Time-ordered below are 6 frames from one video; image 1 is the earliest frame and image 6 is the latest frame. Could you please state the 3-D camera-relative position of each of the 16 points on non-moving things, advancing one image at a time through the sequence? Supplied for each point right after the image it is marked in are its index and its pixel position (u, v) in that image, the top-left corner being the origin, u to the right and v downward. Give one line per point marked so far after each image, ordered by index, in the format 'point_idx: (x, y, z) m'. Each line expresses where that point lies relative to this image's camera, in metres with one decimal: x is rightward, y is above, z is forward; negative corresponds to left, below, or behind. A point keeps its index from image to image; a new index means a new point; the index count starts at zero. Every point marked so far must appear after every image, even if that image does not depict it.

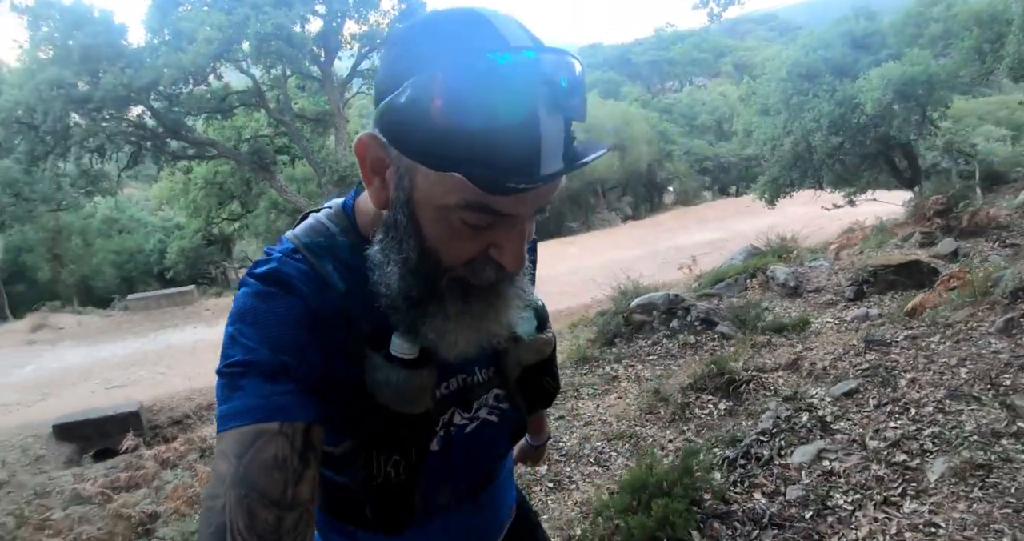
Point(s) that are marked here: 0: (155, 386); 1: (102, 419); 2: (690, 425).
0: (-4.6, -1.5, +8.7) m
1: (-4.2, -1.5, +6.9) m
2: (+0.9, -0.7, +3.2) m
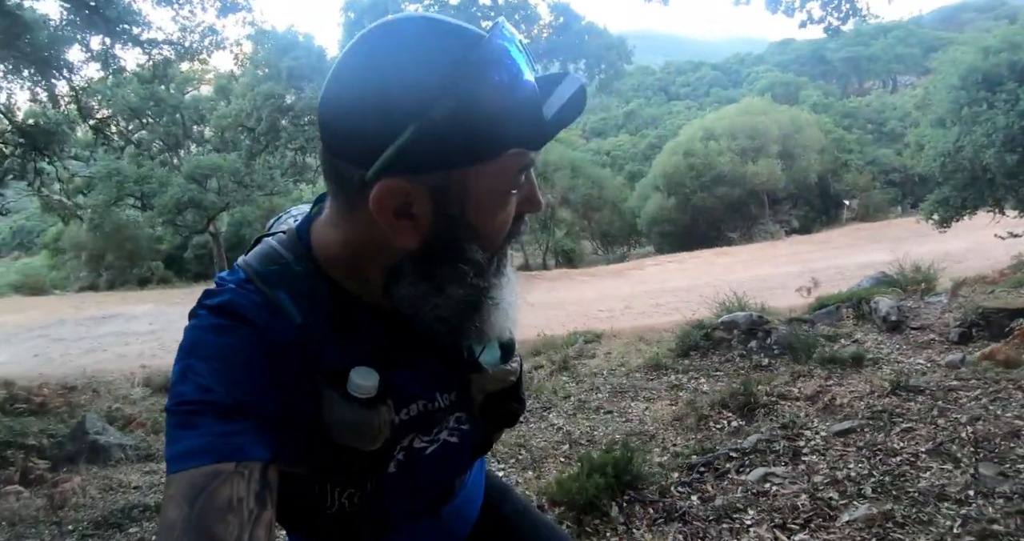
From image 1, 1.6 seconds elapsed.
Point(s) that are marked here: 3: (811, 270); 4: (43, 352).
0: (-3.0, -1.2, +10.4) m
1: (-3.0, -1.3, +8.5) m
2: (+1.0, -0.9, +3.6) m
3: (+6.7, 0.0, +14.8) m
4: (-7.9, -1.4, +11.1) m
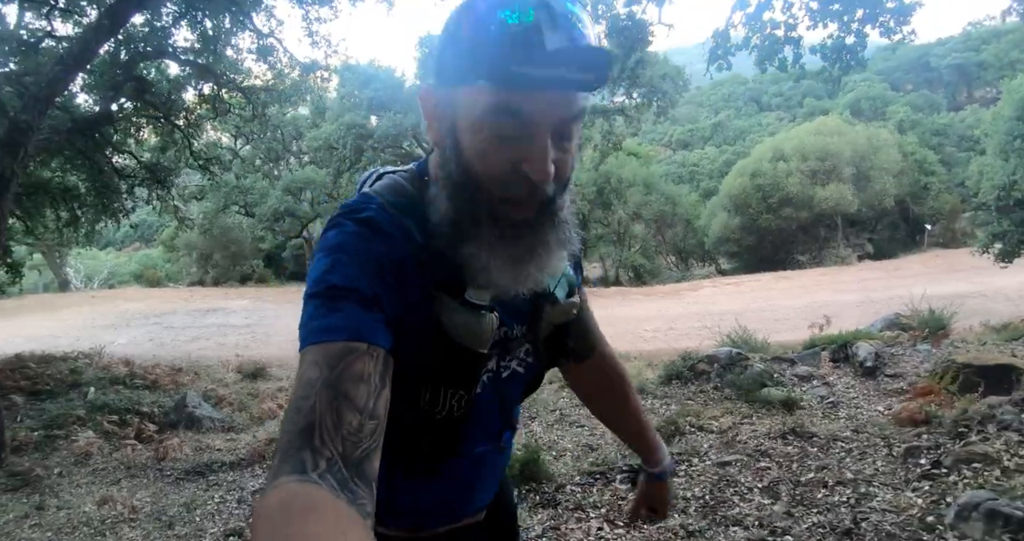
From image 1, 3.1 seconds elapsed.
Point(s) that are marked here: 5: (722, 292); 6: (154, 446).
0: (-2.2, -1.4, +11.7) m
1: (-2.5, -1.4, +9.9) m
2: (+0.8, -1.2, +4.5) m
3: (+8.0, -0.6, +14.8) m
4: (-7.0, -1.3, +13.1) m
5: (+5.3, -0.6, +16.9) m
6: (-3.2, -1.6, +5.9) m
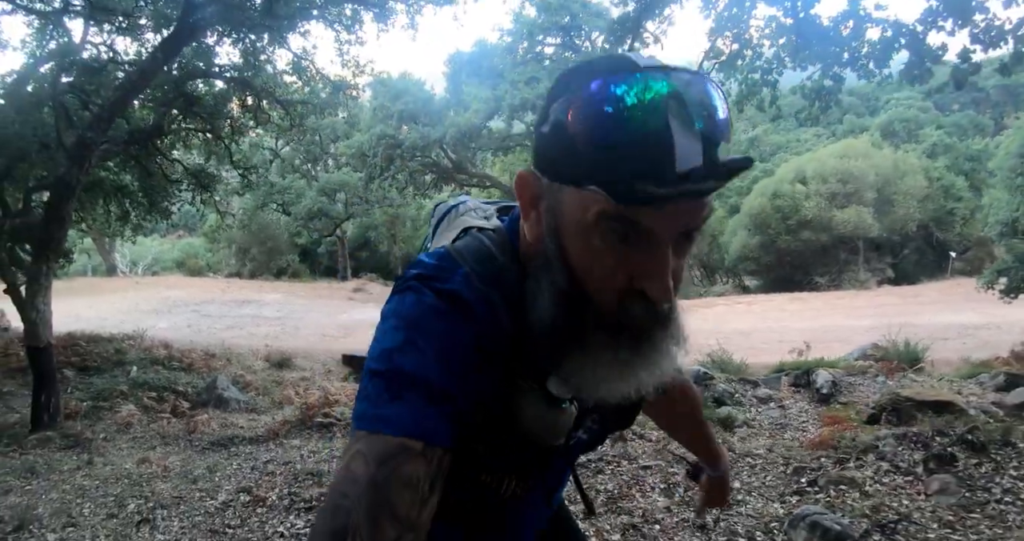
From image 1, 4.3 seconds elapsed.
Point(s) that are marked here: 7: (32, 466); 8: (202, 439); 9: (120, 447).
0: (-2.1, -1.4, +12.5) m
1: (-2.5, -1.4, +10.7) m
2: (+0.7, -1.3, +5.2) m
3: (+8.3, -1.2, +15.1) m
4: (-6.8, -1.1, +14.1) m
5: (+5.8, -1.0, +17.3) m
6: (-3.3, -1.5, +6.8) m
7: (-3.6, -1.5, +5.1) m
8: (-2.8, -1.5, +6.0) m
9: (-3.5, -1.6, +5.9) m
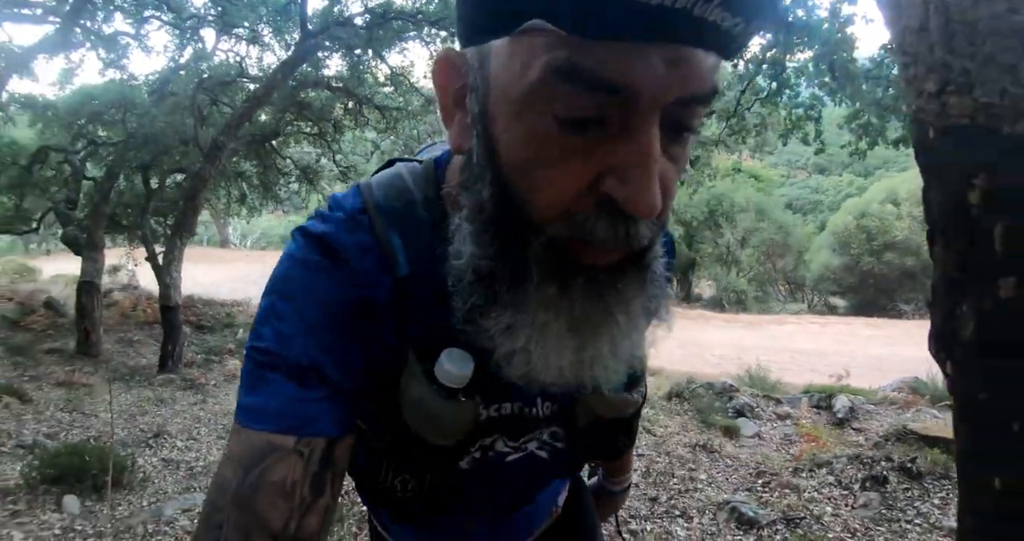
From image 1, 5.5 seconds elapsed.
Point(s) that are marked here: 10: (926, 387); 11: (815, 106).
0: (-0.8, -1.3, +13.5) m
1: (-1.5, -1.3, +11.8) m
2: (+0.9, -1.4, +5.9) m
3: (+9.8, -1.9, +14.8) m
4: (-5.2, -0.6, +15.7) m
5: (+7.6, -1.5, +17.2) m
6: (-2.8, -1.3, +8.0) m
7: (-3.4, -1.2, +6.4) m
8: (-2.4, -1.3, +7.2) m
9: (-3.1, -1.3, +7.2) m
10: (+5.0, -1.4, +8.1) m
11: (+2.9, +1.6, +6.3) m
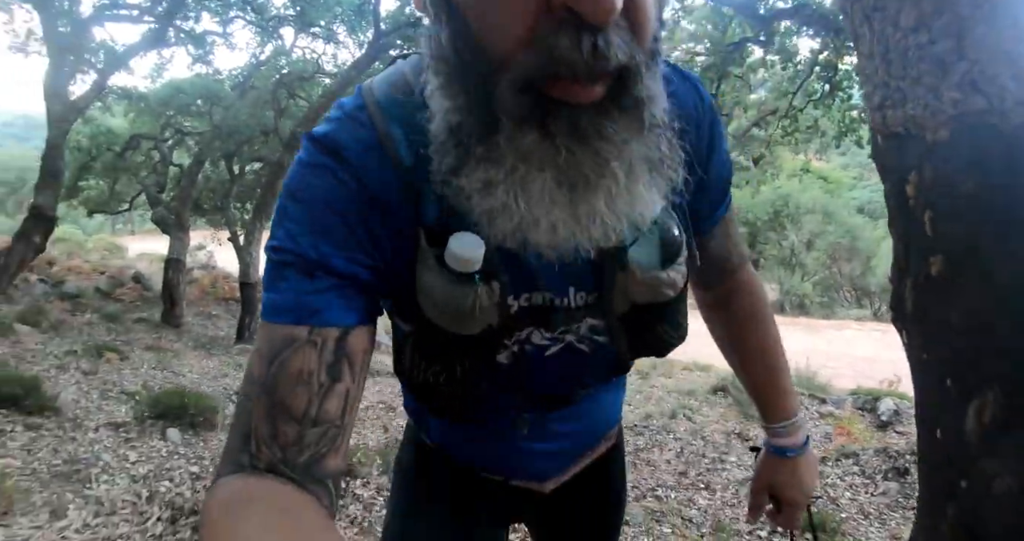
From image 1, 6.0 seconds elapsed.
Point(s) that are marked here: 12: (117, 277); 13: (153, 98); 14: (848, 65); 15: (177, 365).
0: (+0.3, -1.1, +13.9) m
1: (-0.5, -1.1, +12.3) m
2: (+1.3, -1.4, +6.2) m
3: (+10.9, -2.1, +14.2) m
4: (-3.9, -0.3, +16.5) m
5: (+8.9, -1.6, +16.9) m
6: (-2.2, -1.1, +8.6) m
7: (-2.9, -1.0, +7.0) m
8: (-1.9, -1.1, +7.8) m
9: (-2.6, -1.1, +7.9) m
10: (+5.6, -1.4, +8.1) m
11: (+3.4, +1.5, +6.4) m
12: (-8.6, -0.1, +14.4) m
13: (-5.5, +2.7, +10.2) m
14: (+3.1, +1.9, +6.1) m
15: (-3.5, -1.0, +6.9) m
